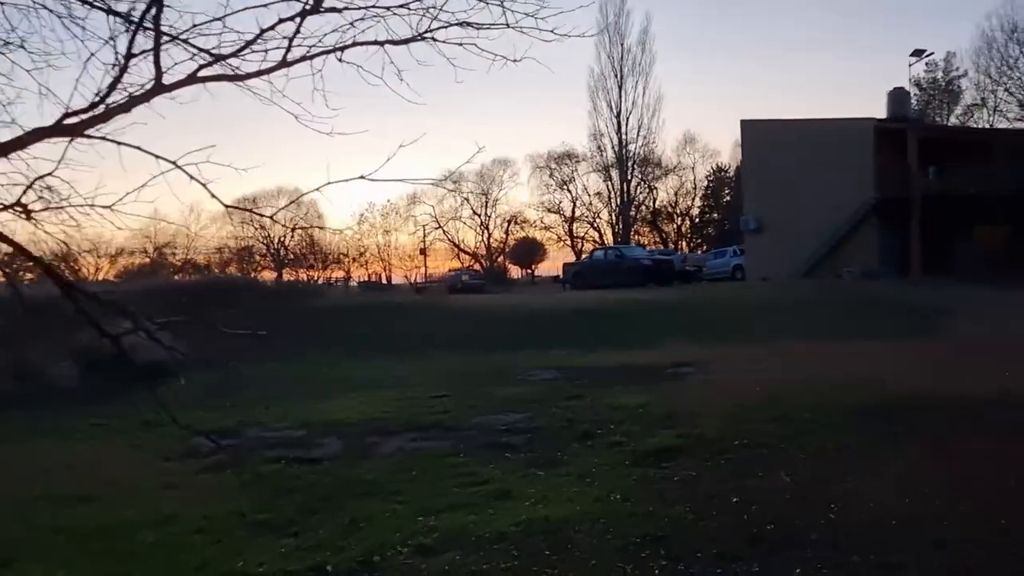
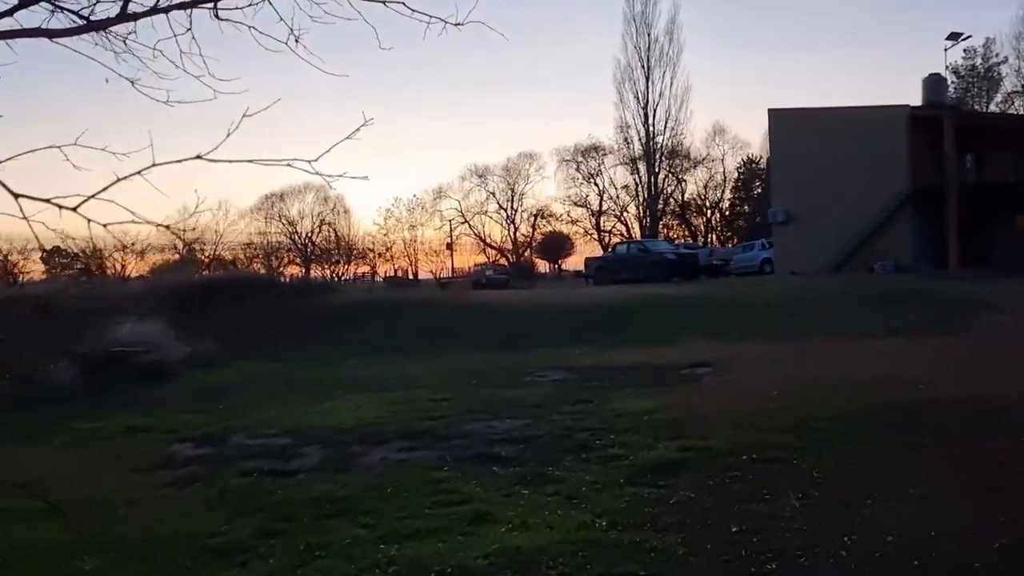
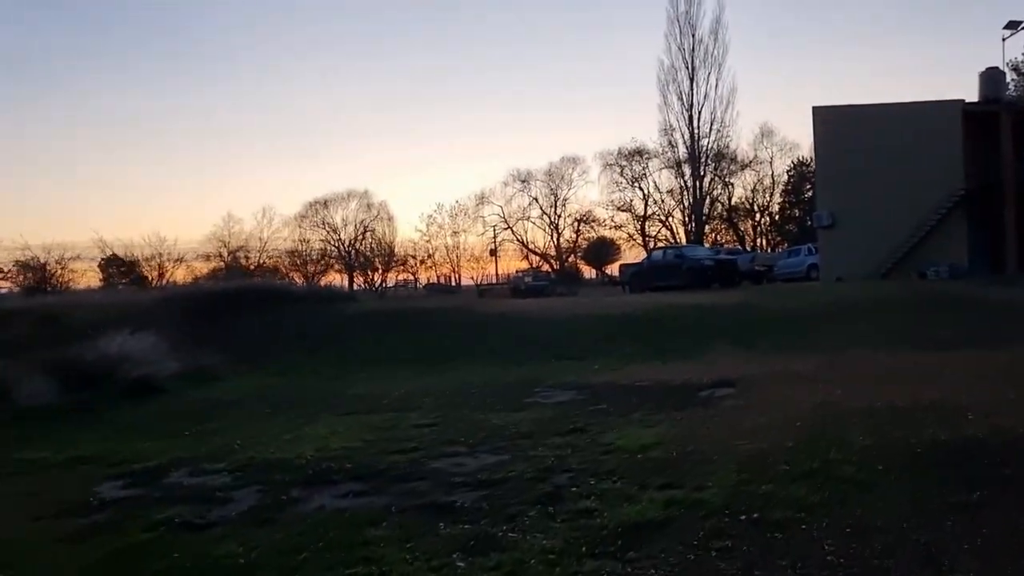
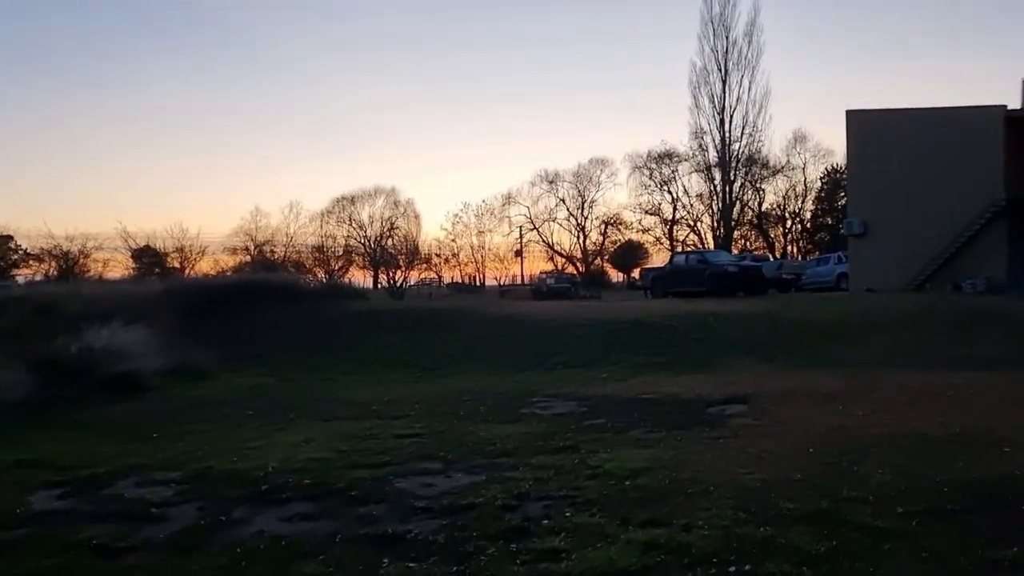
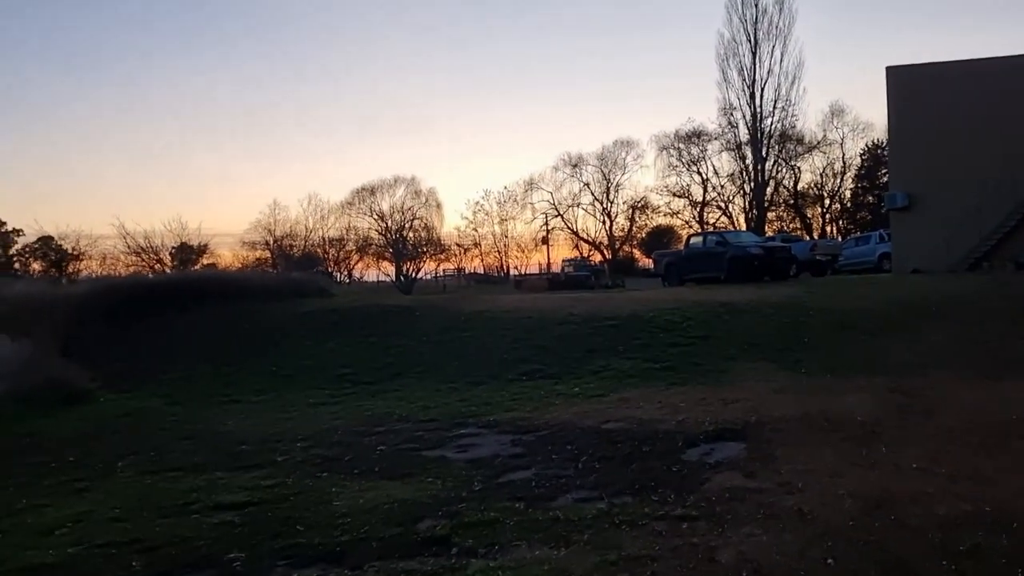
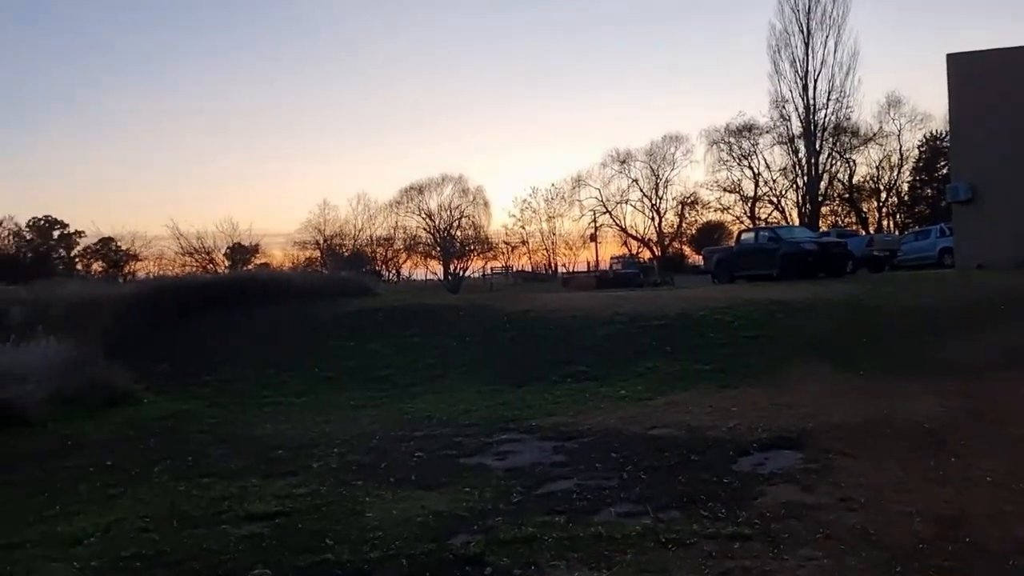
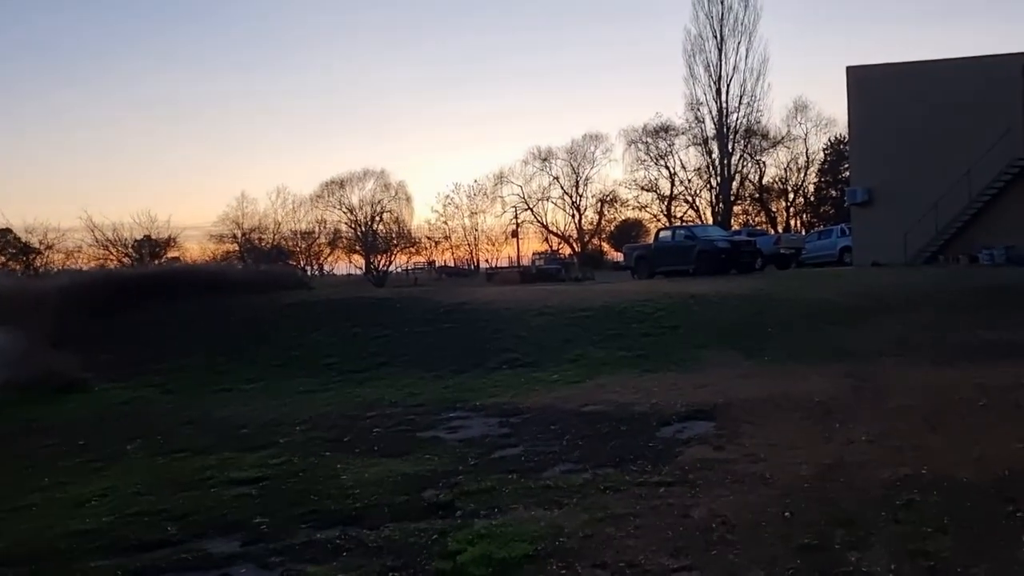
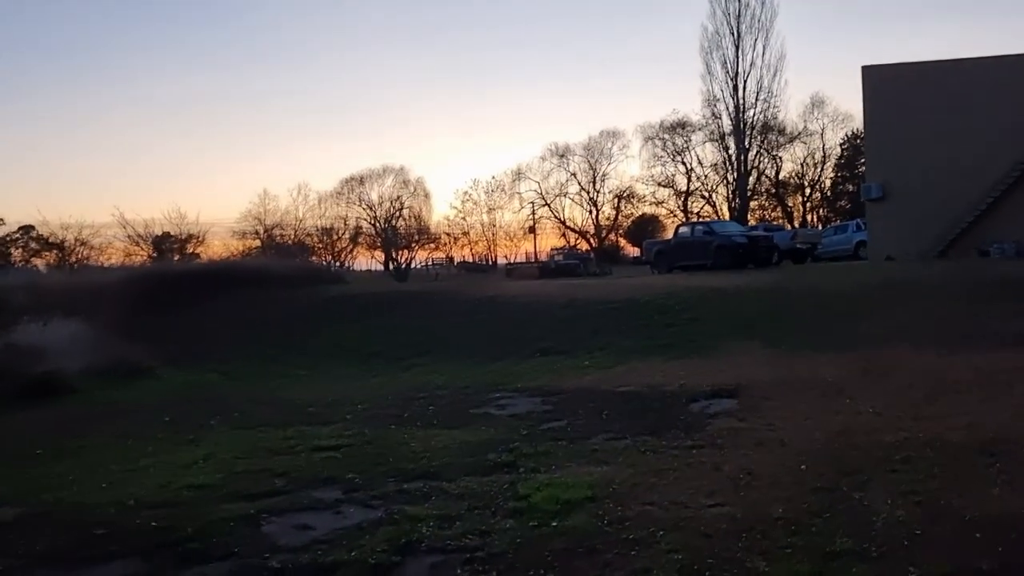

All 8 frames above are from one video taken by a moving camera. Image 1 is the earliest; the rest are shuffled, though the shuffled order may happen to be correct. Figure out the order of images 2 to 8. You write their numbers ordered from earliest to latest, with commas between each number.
2, 3, 4, 8, 7, 5, 6
